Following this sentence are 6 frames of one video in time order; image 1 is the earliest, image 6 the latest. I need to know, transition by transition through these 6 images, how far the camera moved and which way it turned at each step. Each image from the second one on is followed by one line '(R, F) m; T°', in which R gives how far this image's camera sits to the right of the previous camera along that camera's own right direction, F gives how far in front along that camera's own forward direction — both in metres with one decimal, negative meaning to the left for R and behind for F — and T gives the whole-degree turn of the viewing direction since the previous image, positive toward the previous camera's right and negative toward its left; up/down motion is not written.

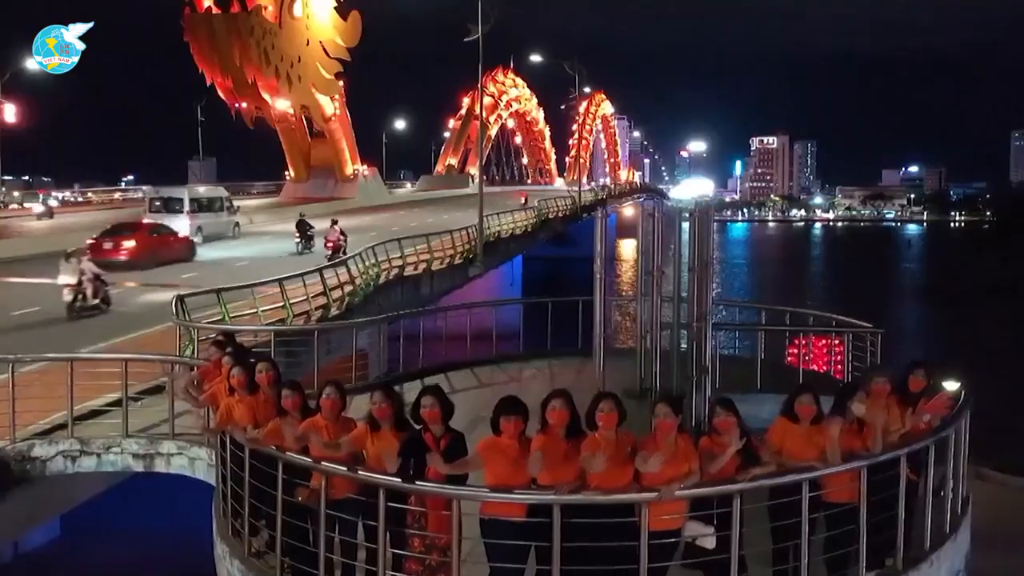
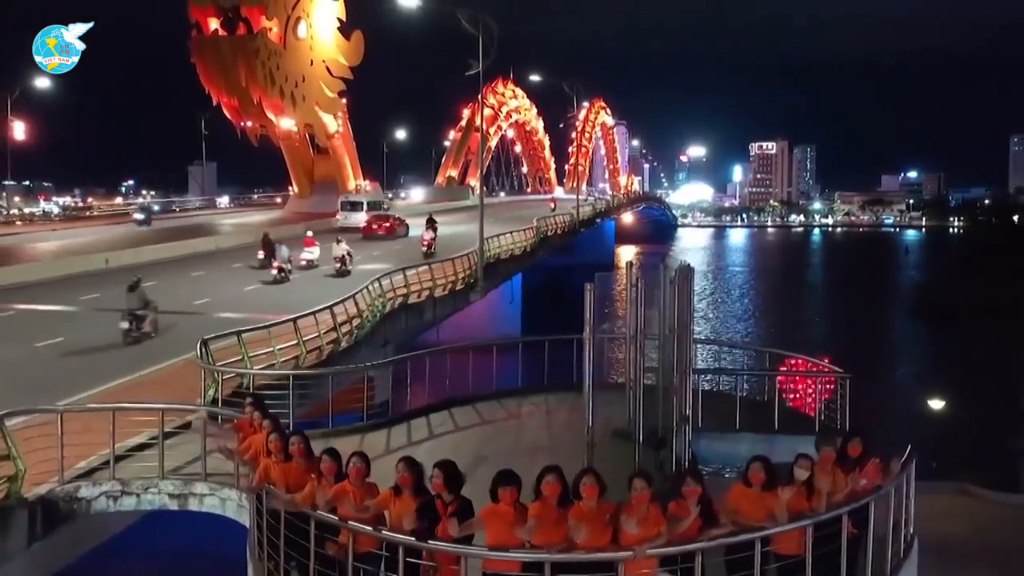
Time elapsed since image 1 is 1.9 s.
(0.0, -1.0) m; 0°
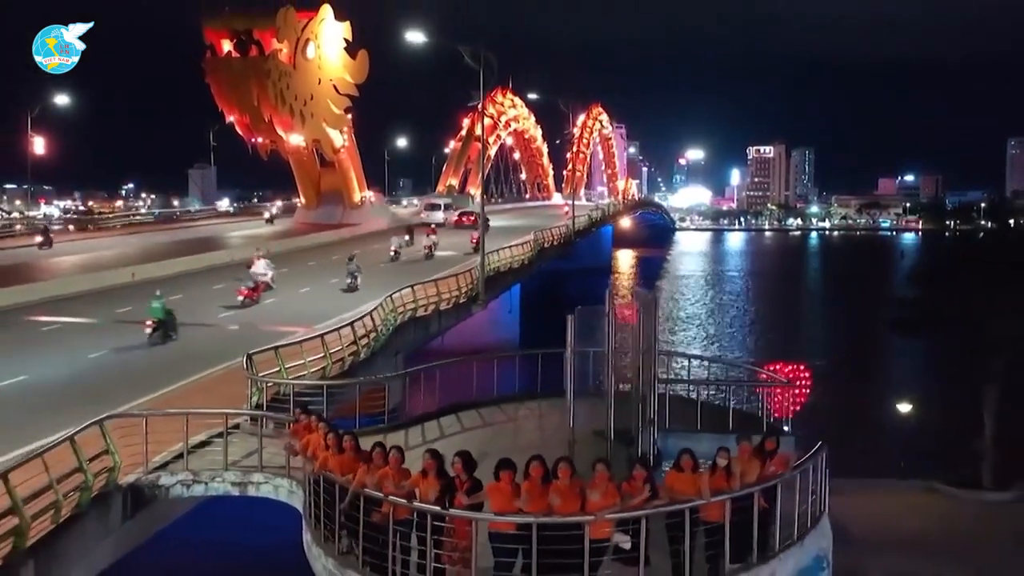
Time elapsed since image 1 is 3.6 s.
(0.0, -2.4) m; 0°
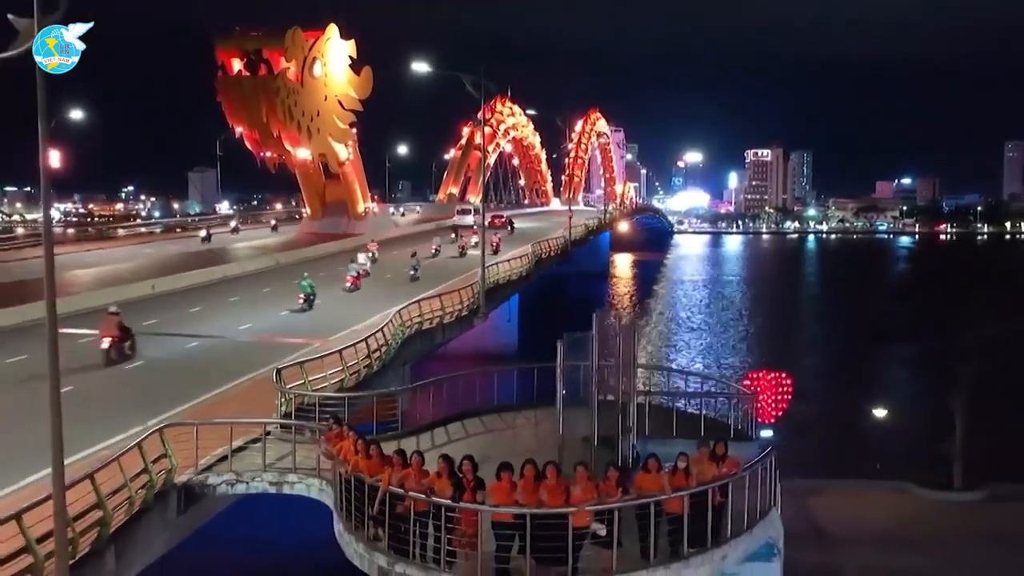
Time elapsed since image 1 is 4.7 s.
(0.0, -2.0) m; 0°
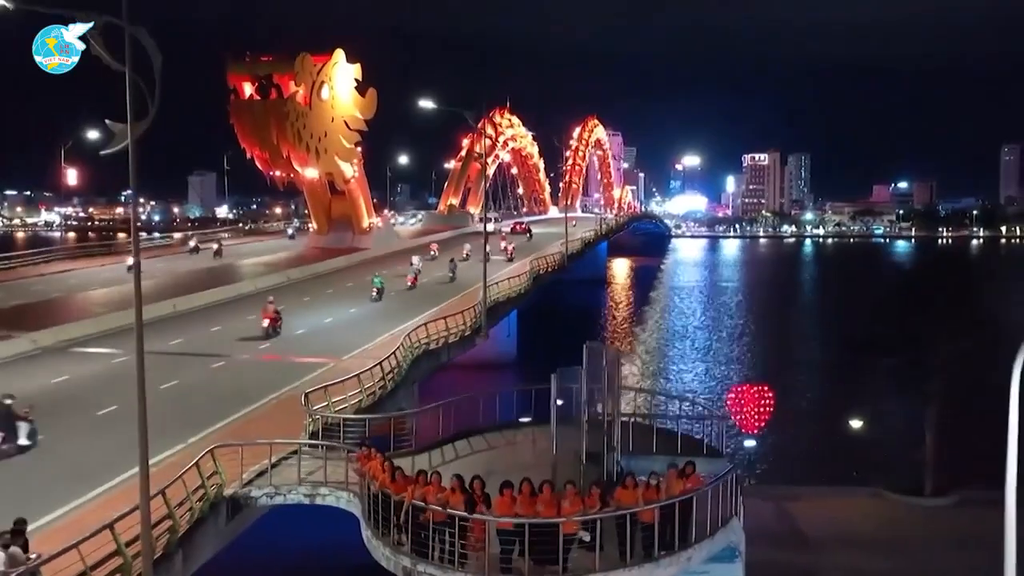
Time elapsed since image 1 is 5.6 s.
(0.0, -2.3) m; 0°
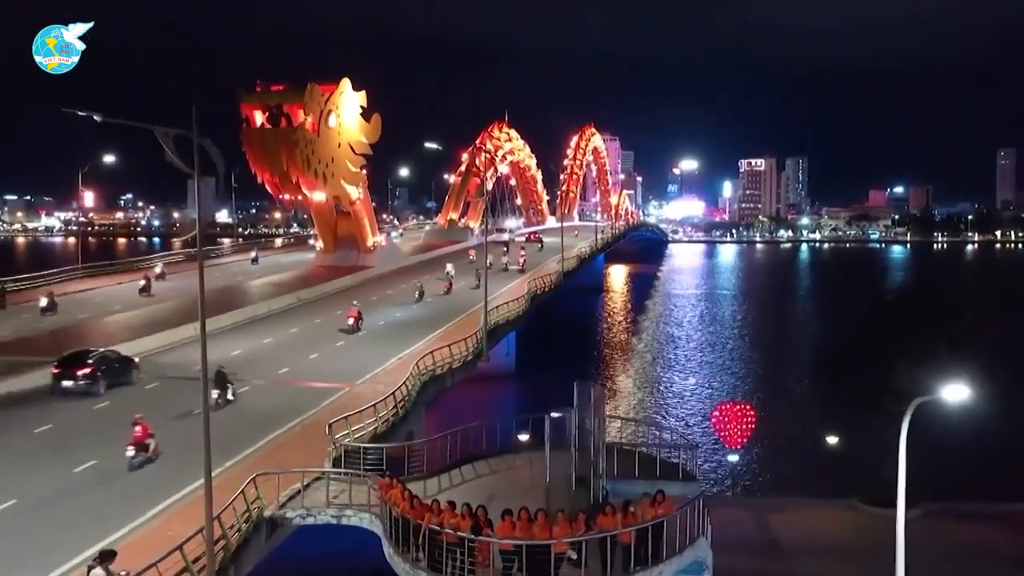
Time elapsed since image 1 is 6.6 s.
(0.0, -2.7) m; 0°
